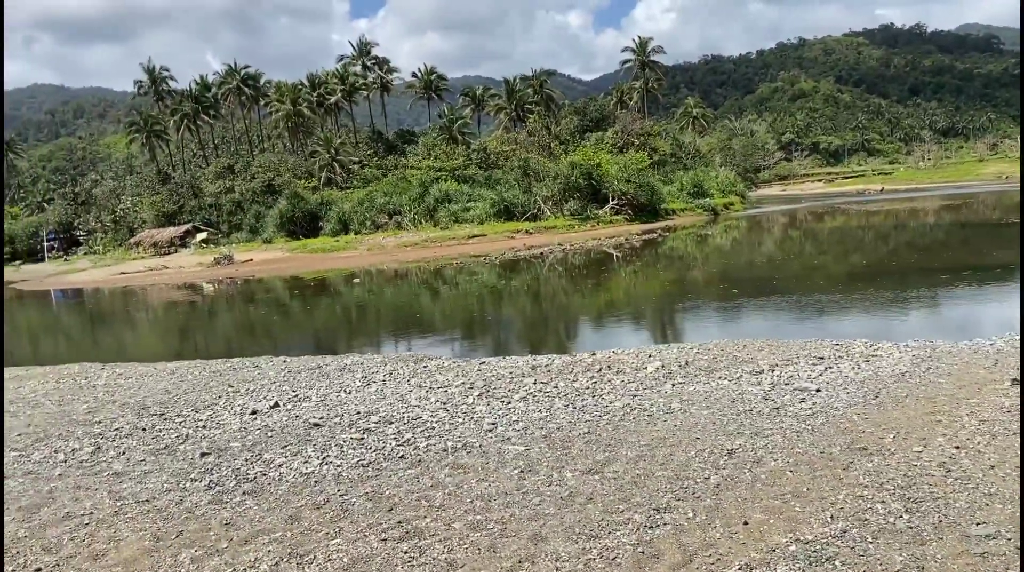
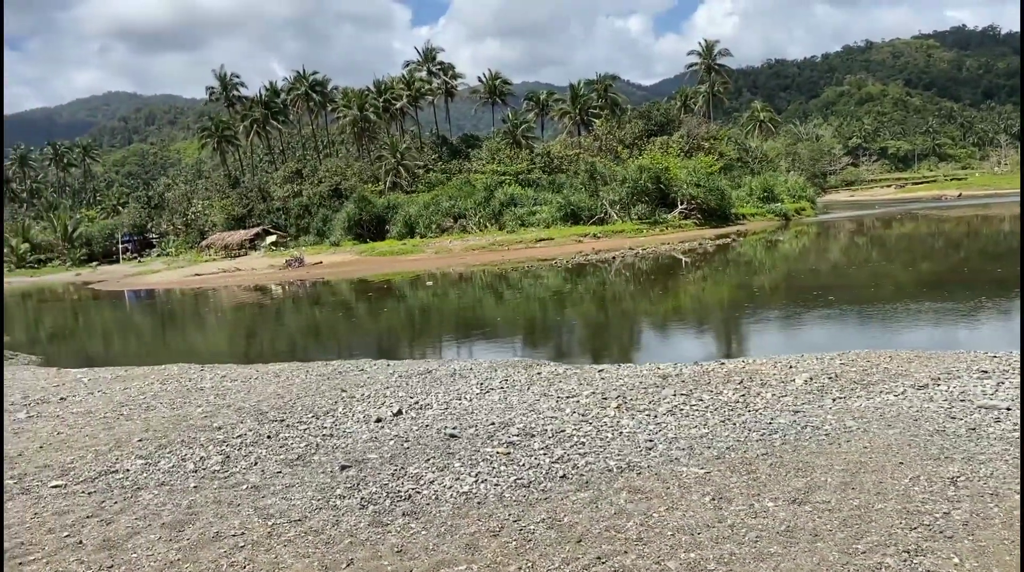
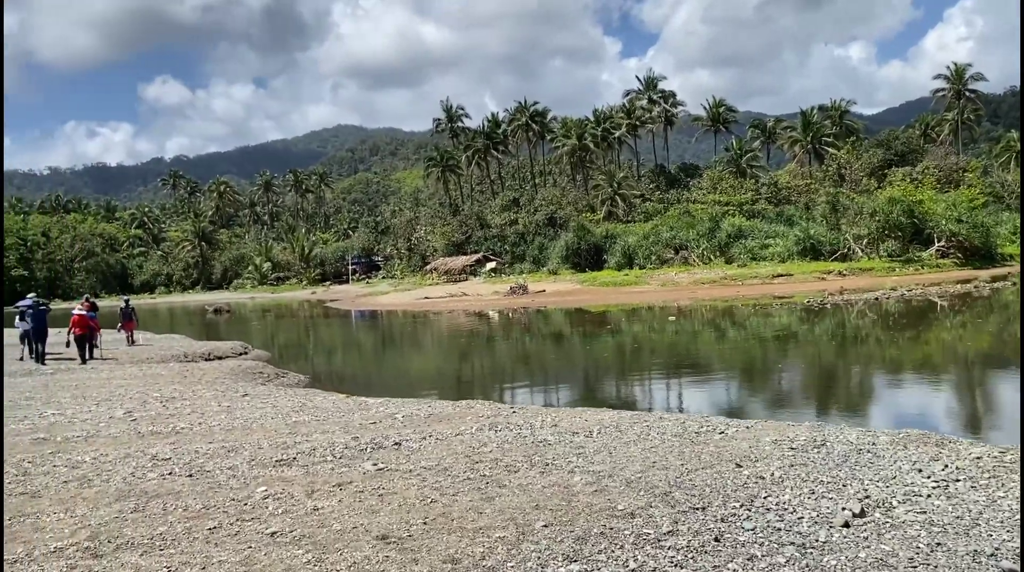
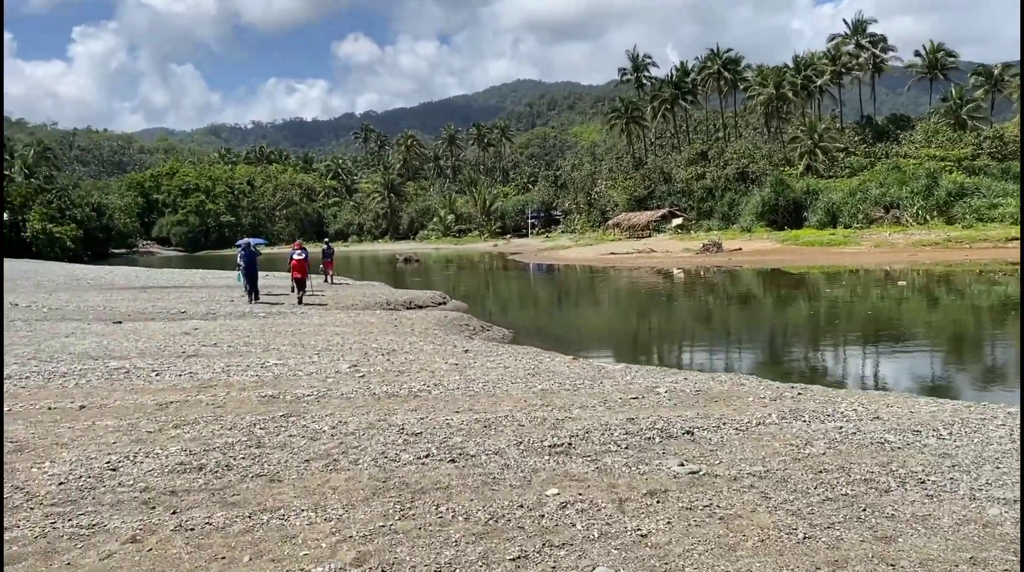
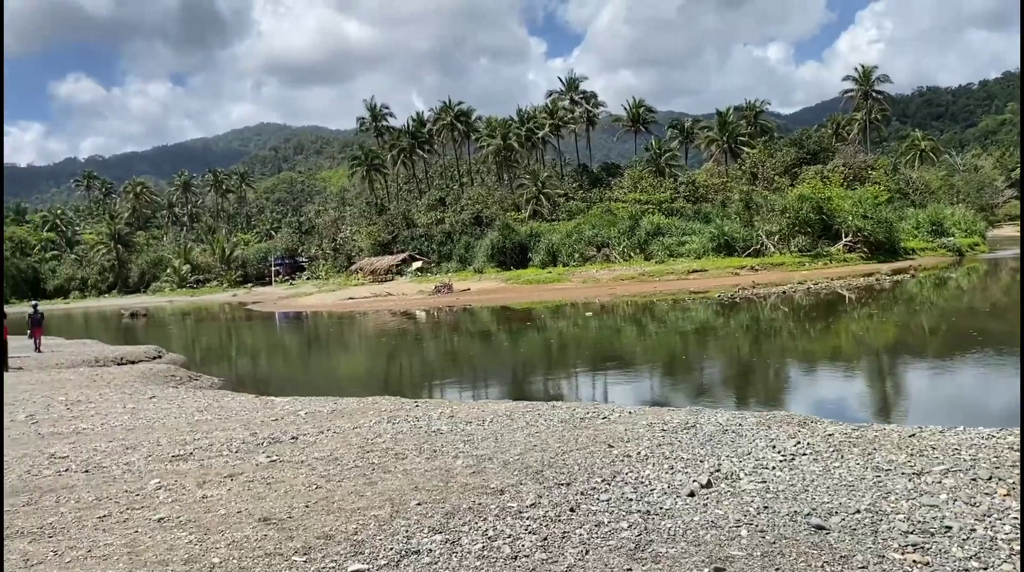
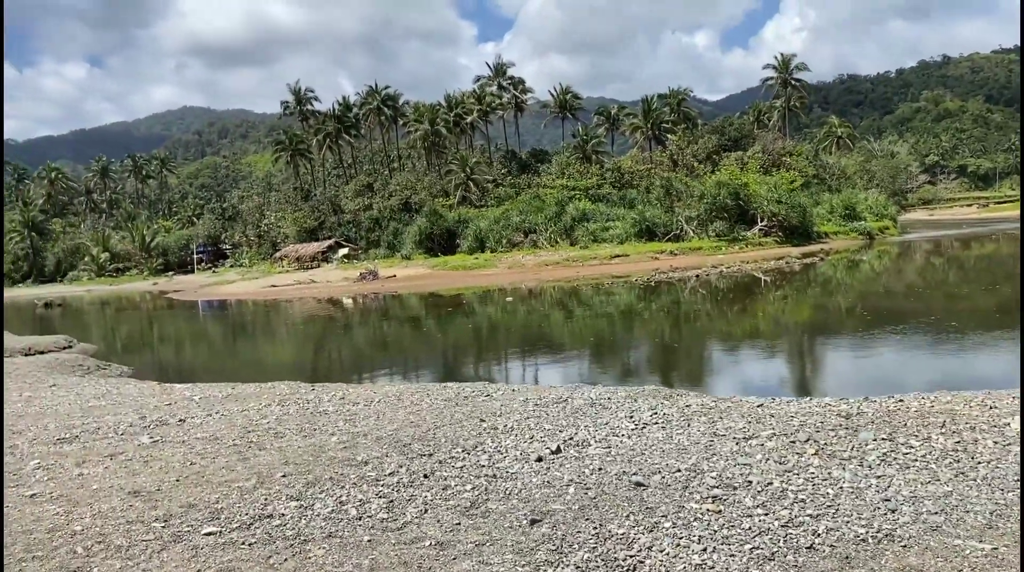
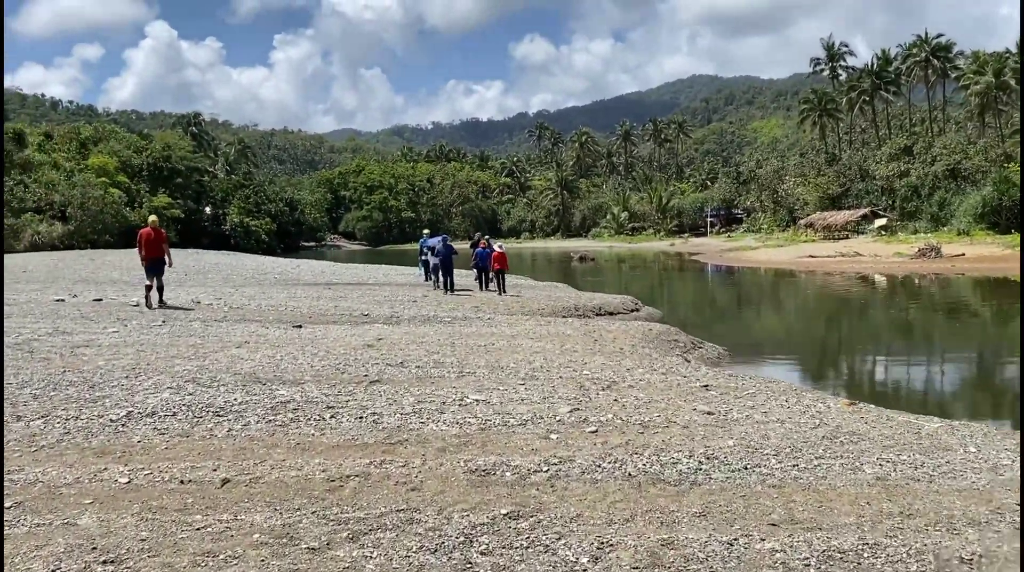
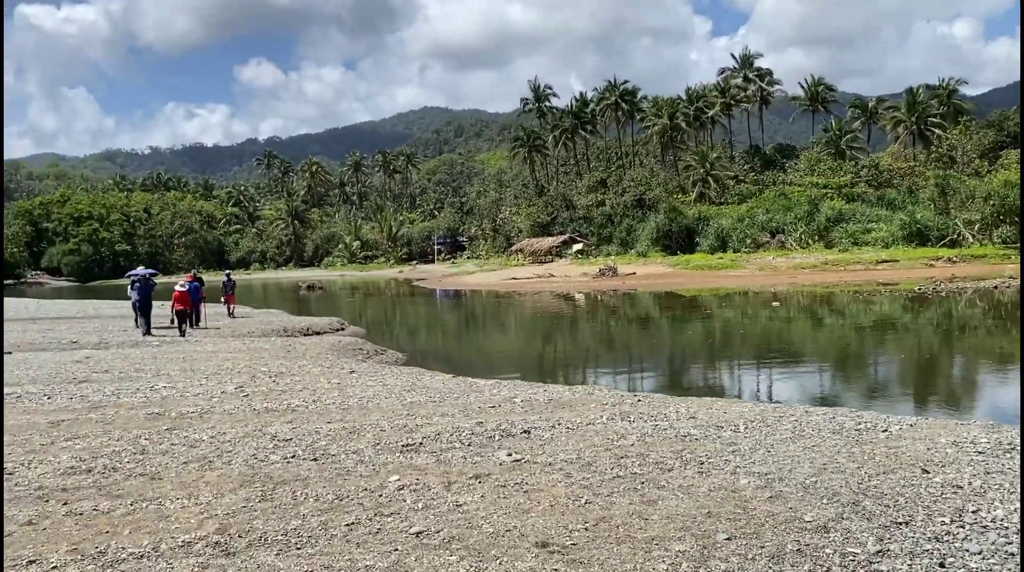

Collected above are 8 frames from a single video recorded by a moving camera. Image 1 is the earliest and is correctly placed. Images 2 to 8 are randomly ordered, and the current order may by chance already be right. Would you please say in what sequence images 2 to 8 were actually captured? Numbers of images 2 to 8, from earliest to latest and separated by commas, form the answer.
2, 6, 5, 3, 8, 4, 7
